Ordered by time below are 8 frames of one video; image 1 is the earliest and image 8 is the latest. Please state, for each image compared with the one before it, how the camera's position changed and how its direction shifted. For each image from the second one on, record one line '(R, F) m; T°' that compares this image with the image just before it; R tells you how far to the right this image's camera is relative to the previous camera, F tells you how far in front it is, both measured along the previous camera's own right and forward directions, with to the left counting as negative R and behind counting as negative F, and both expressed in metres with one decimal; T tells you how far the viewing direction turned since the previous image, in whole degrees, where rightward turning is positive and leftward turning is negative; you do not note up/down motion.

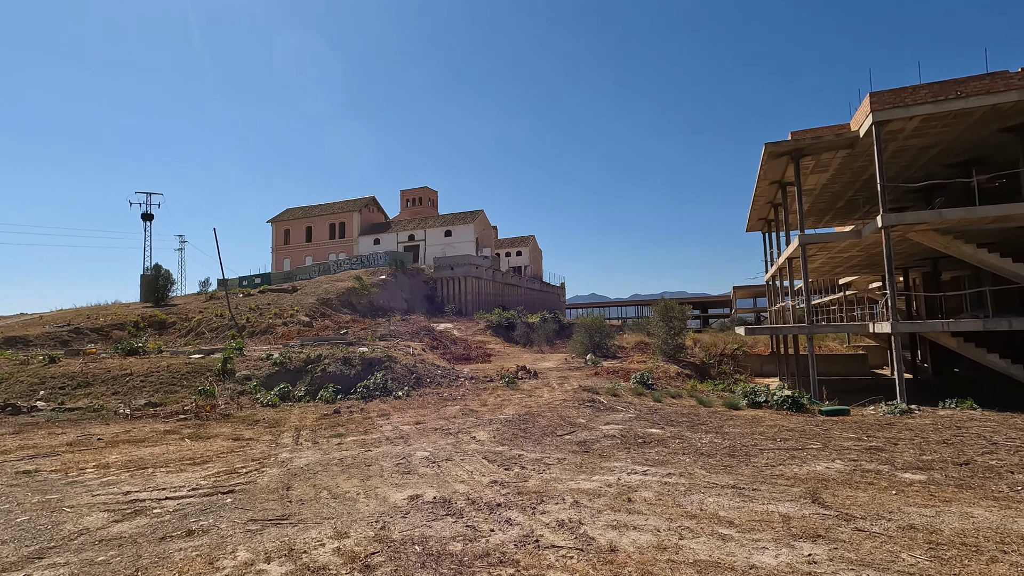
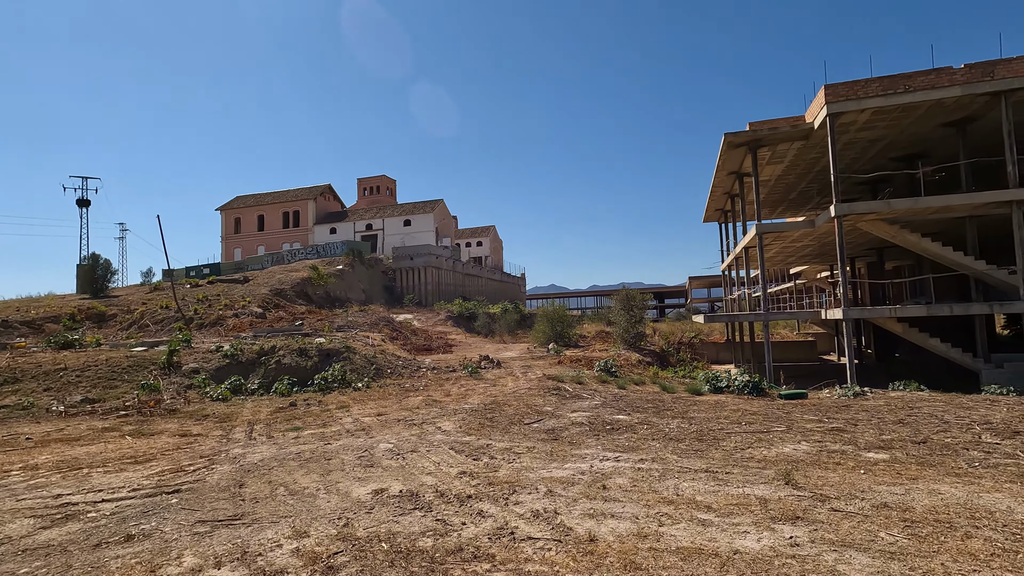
(-0.1, +0.3) m; +4°
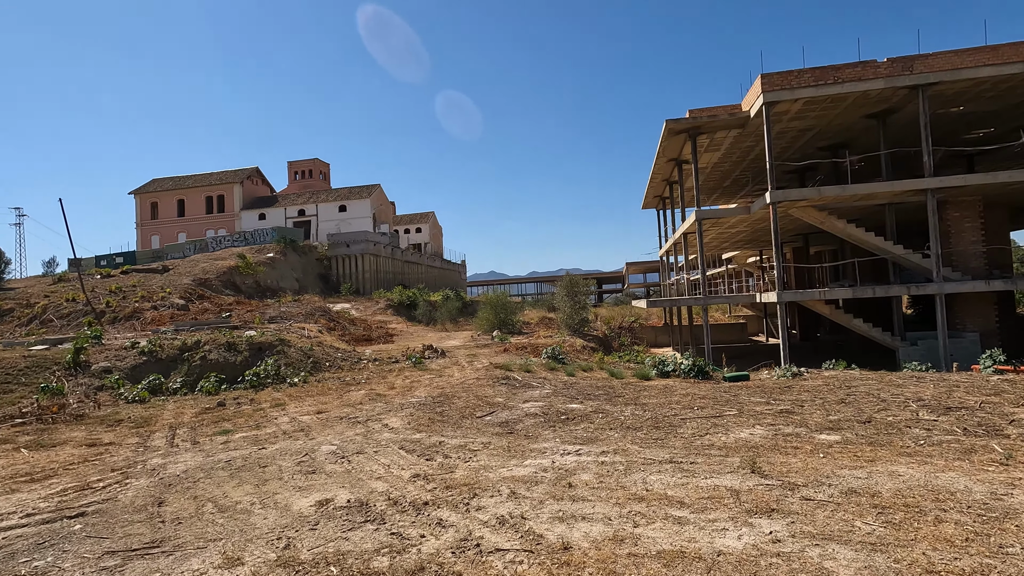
(-0.2, +0.4) m; +6°
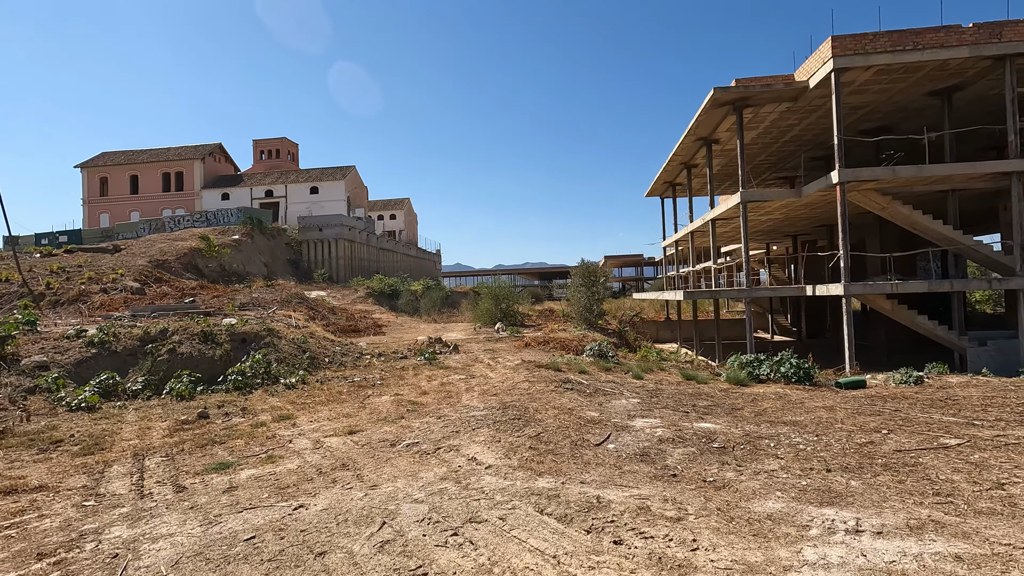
(-1.9, +2.7) m; +4°
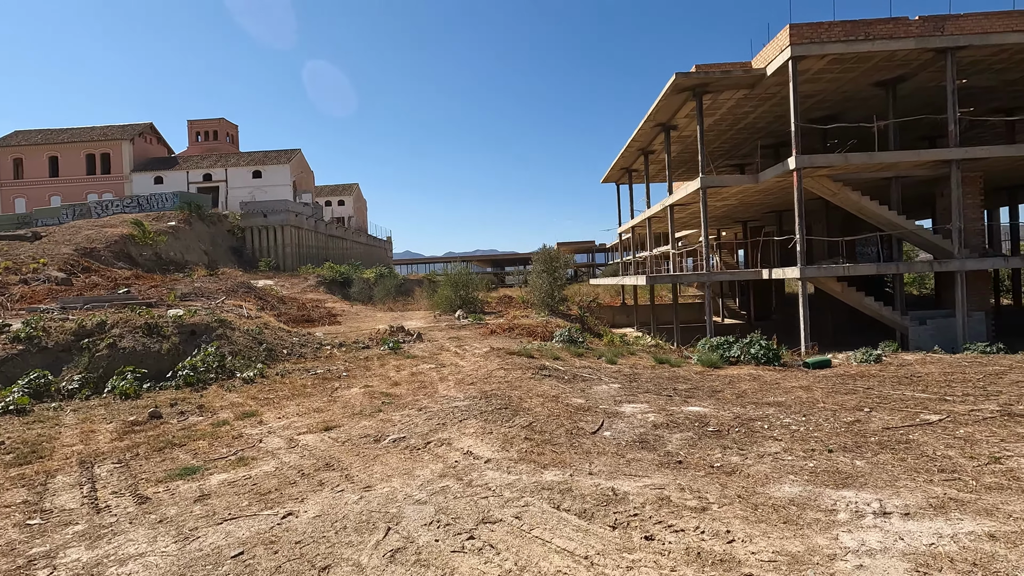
(-0.4, +0.3) m; +5°
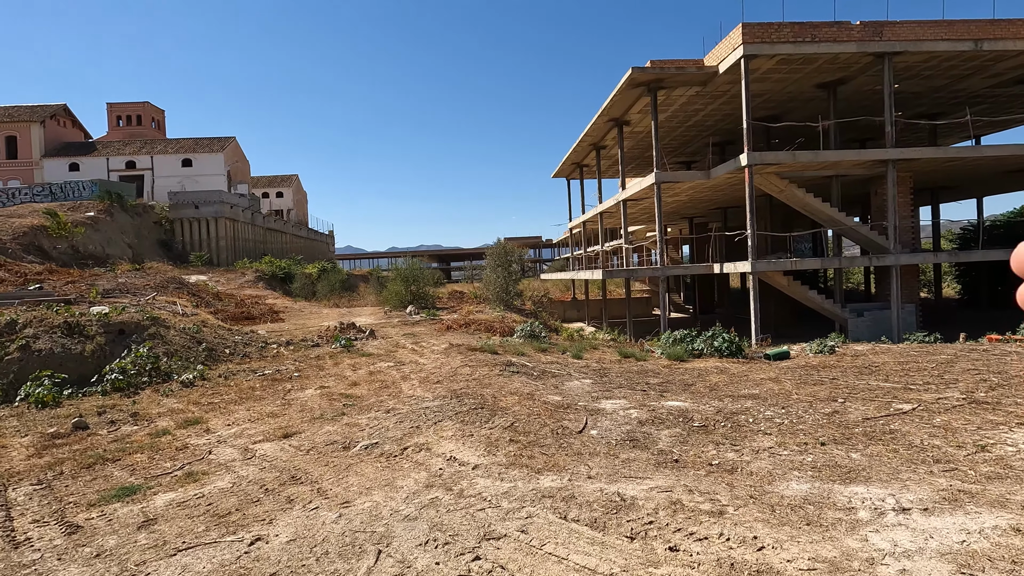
(-0.4, +0.4) m; +6°
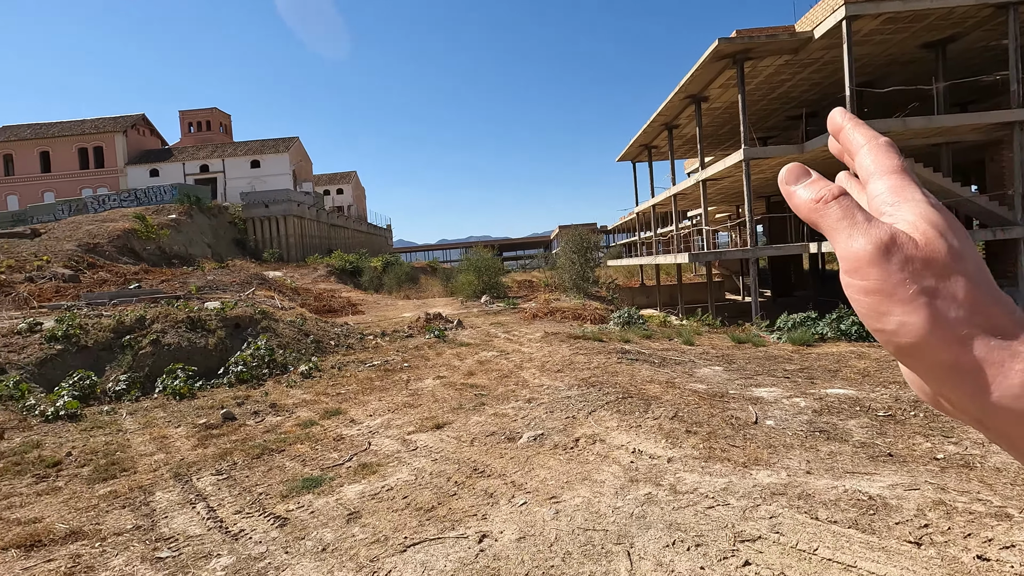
(-1.1, +0.2) m; -5°
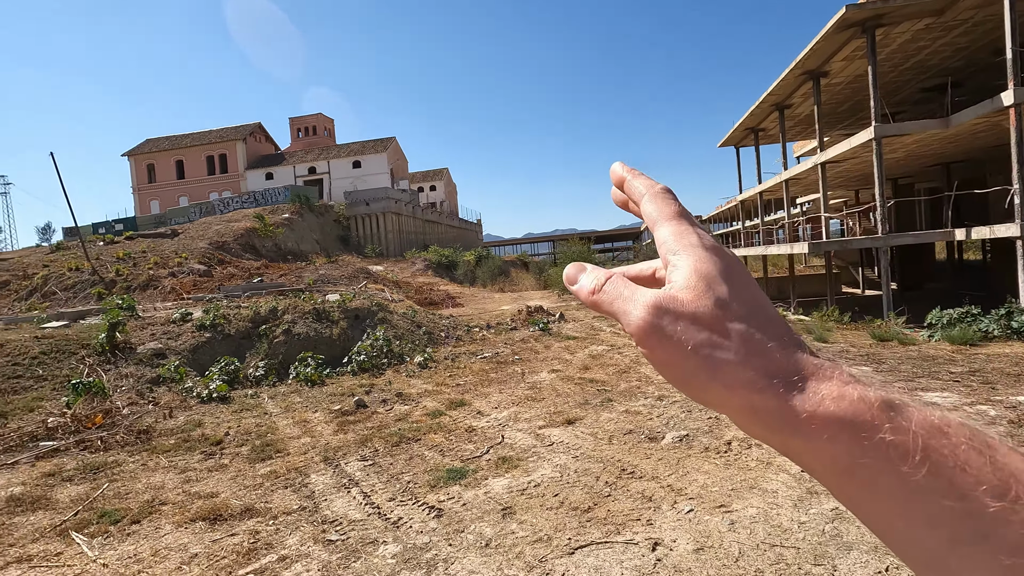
(-0.5, +0.1) m; -9°
